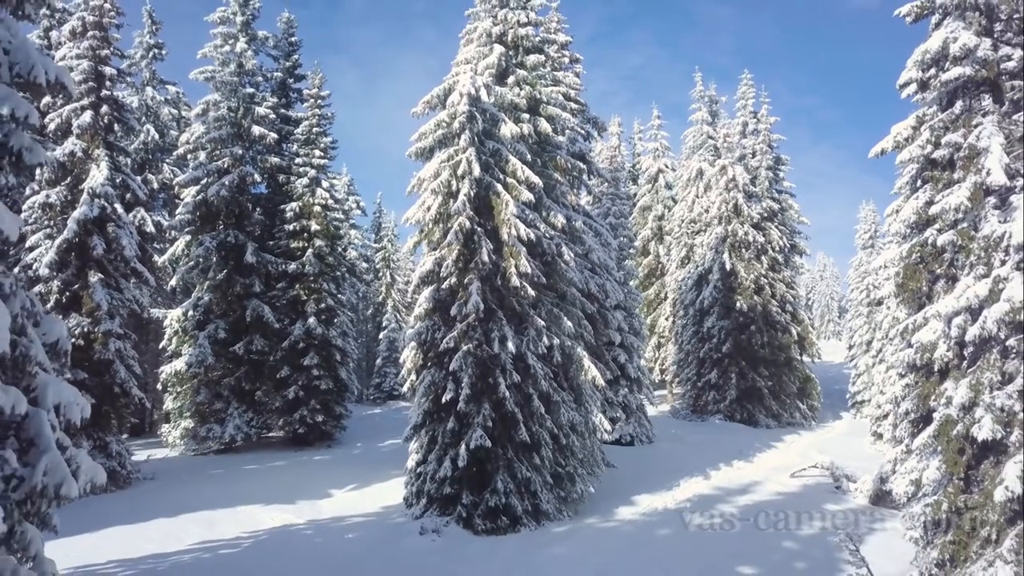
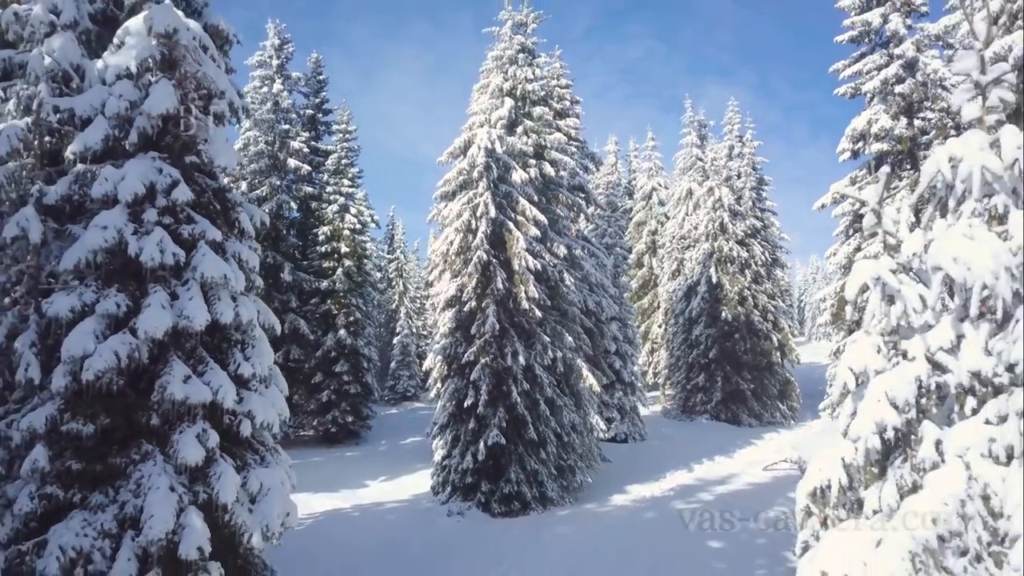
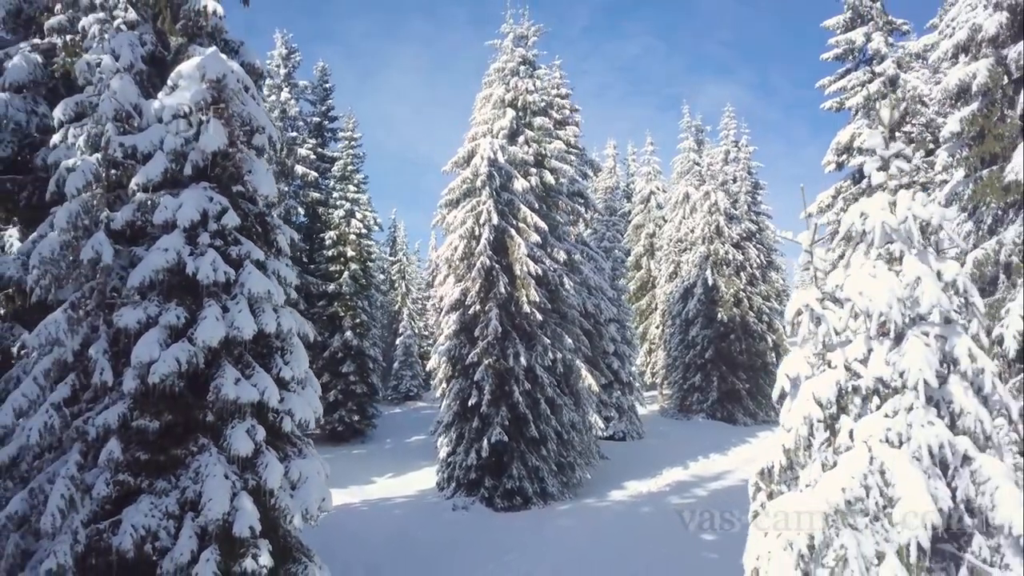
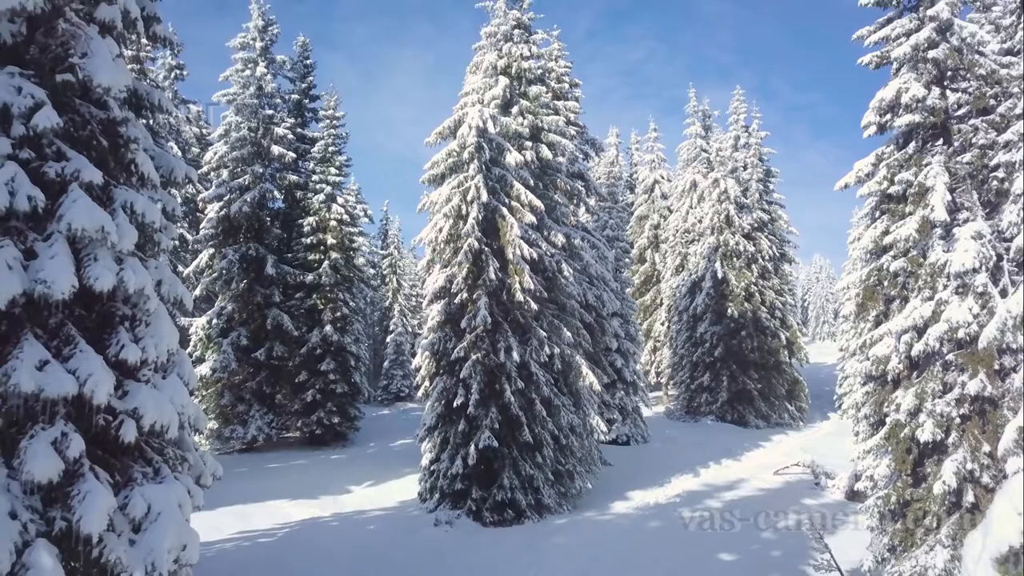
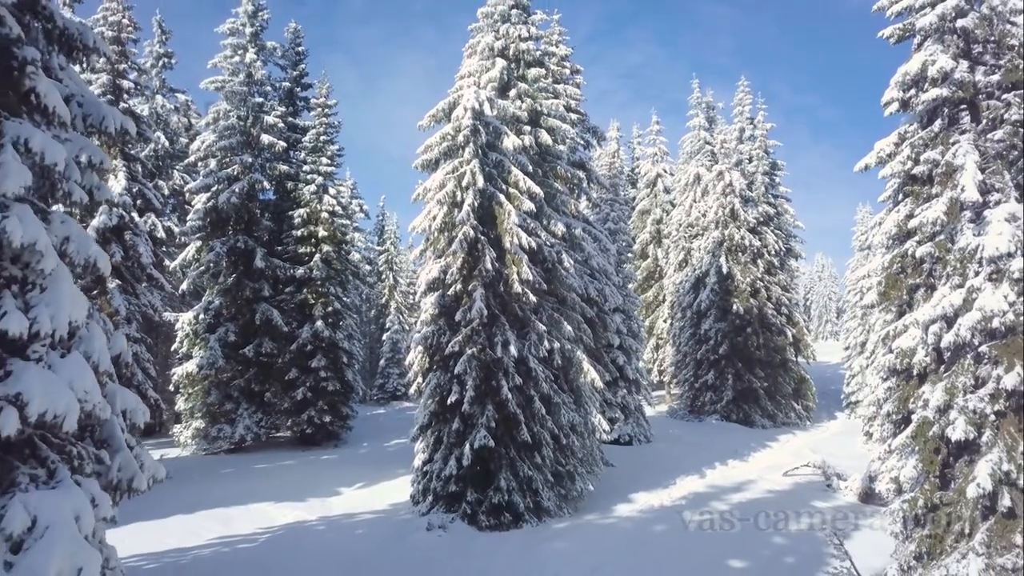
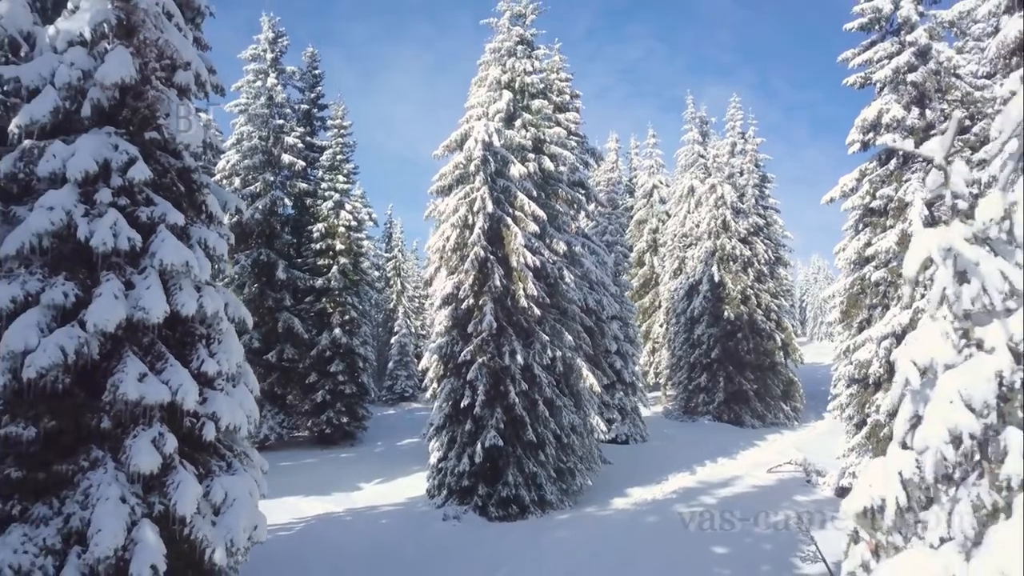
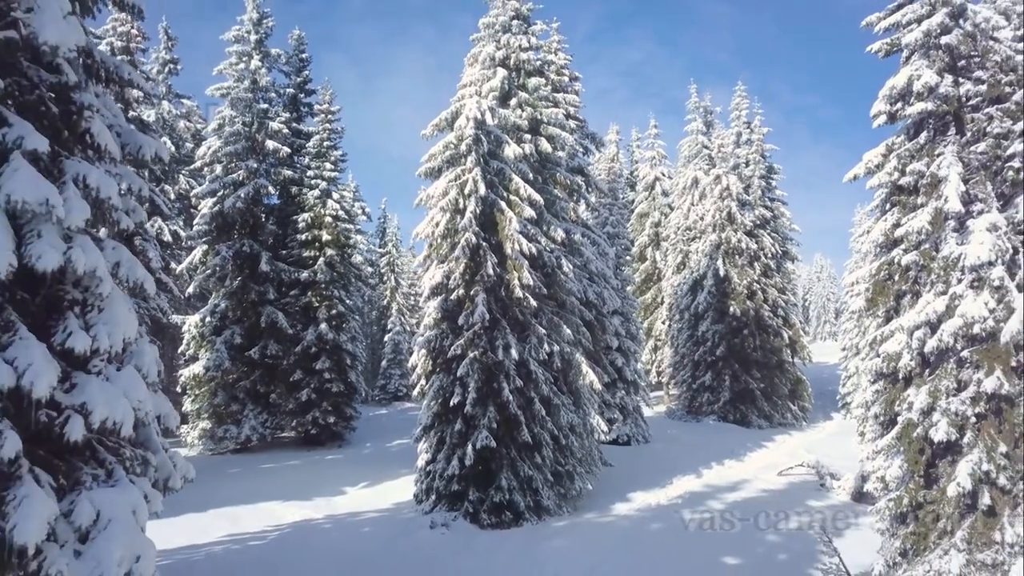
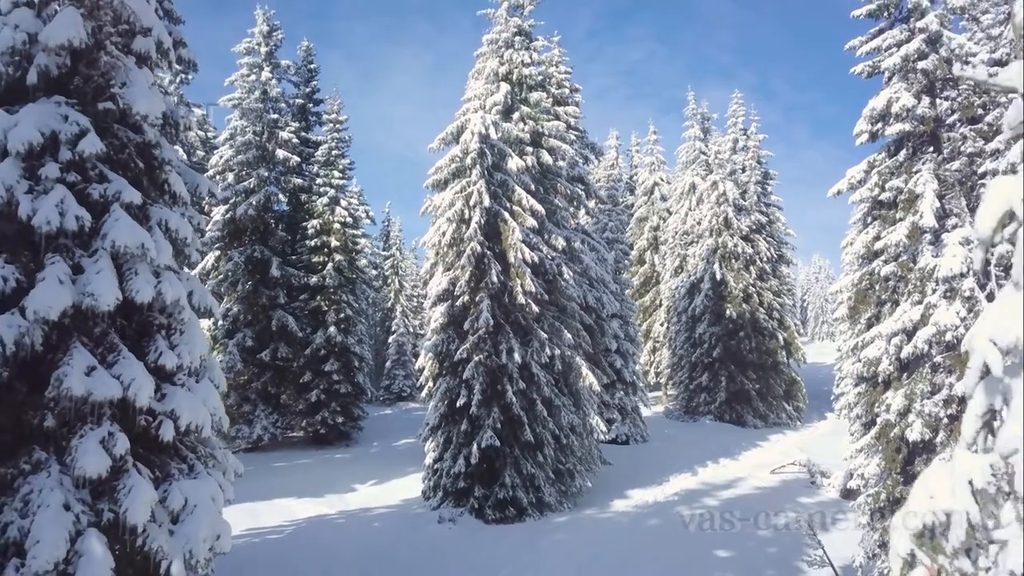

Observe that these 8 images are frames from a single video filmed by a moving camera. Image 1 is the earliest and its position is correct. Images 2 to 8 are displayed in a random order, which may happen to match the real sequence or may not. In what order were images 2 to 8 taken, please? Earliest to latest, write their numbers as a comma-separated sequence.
5, 7, 4, 8, 6, 2, 3
